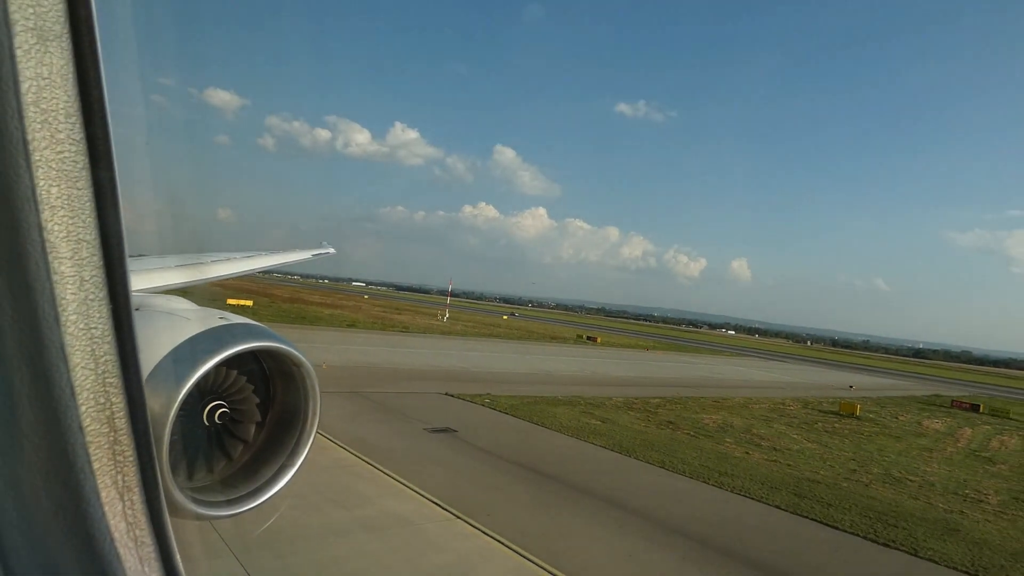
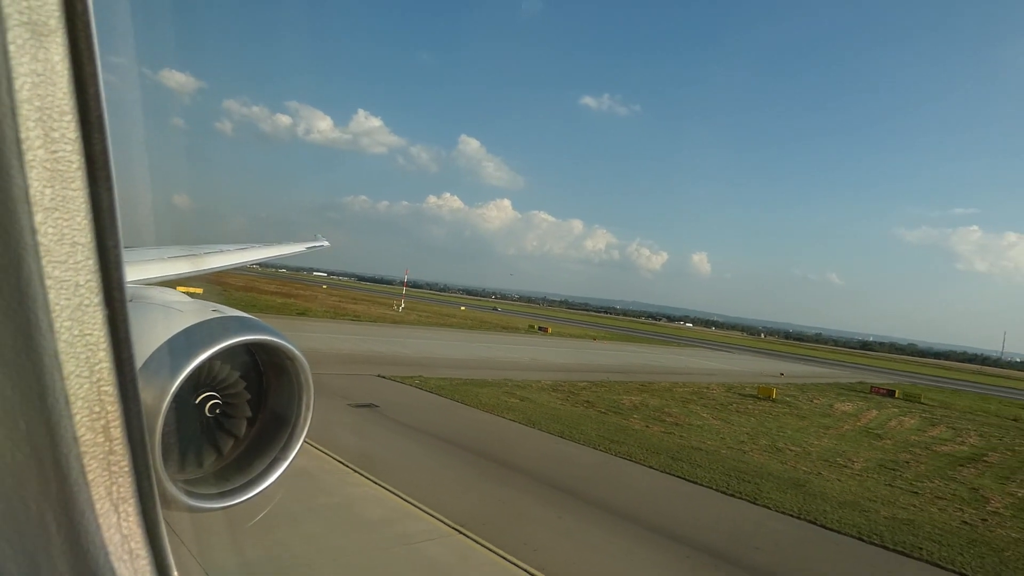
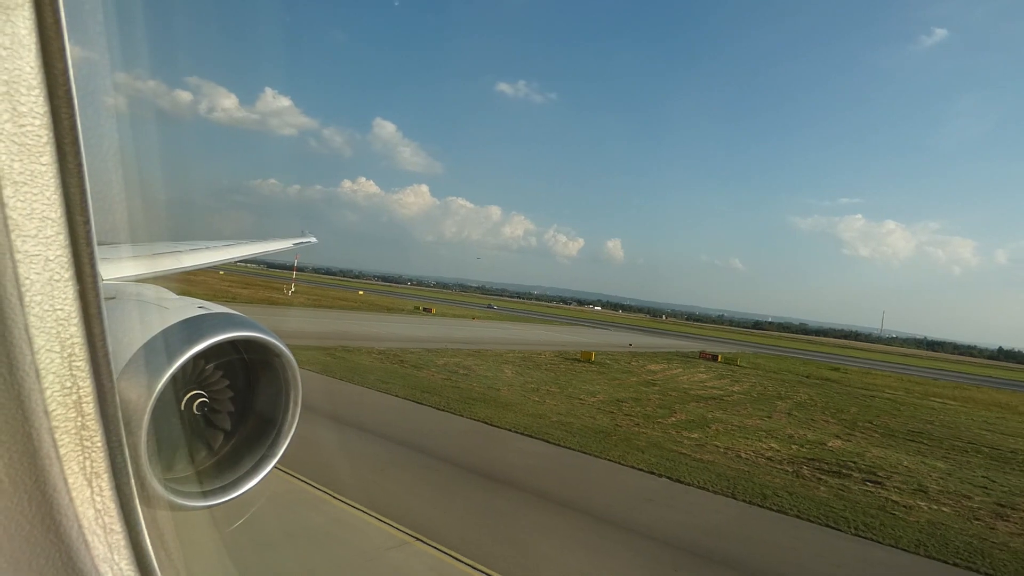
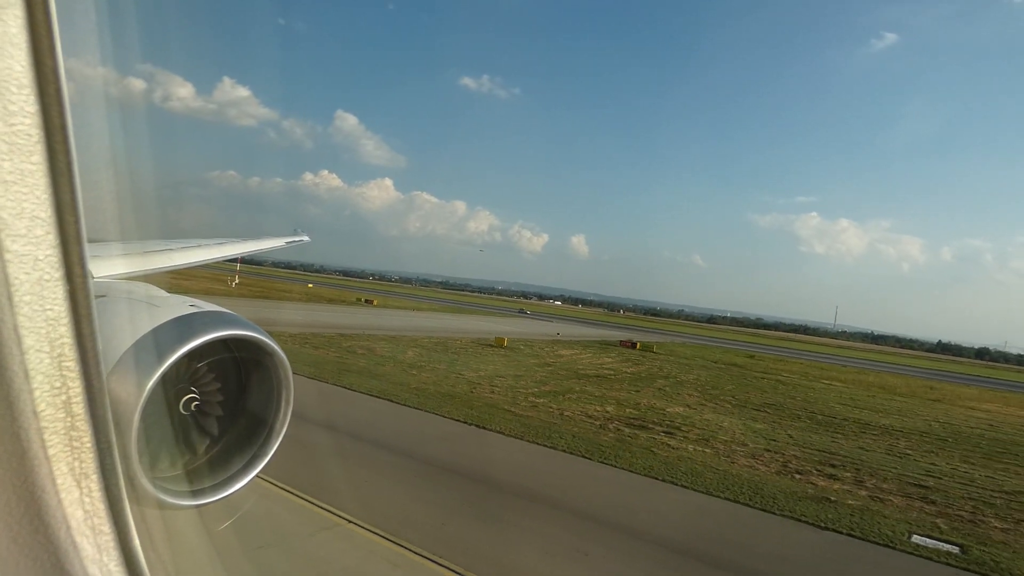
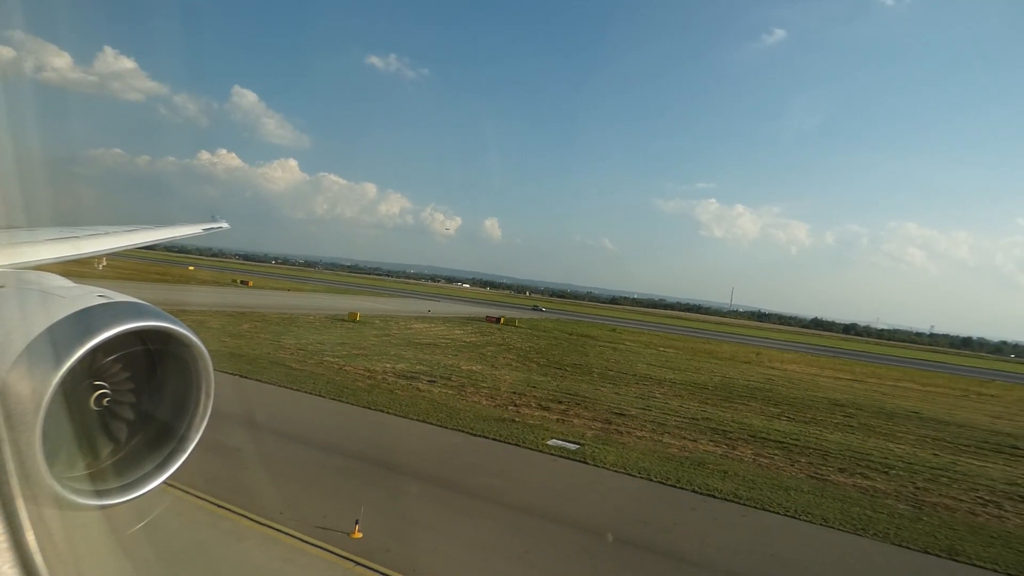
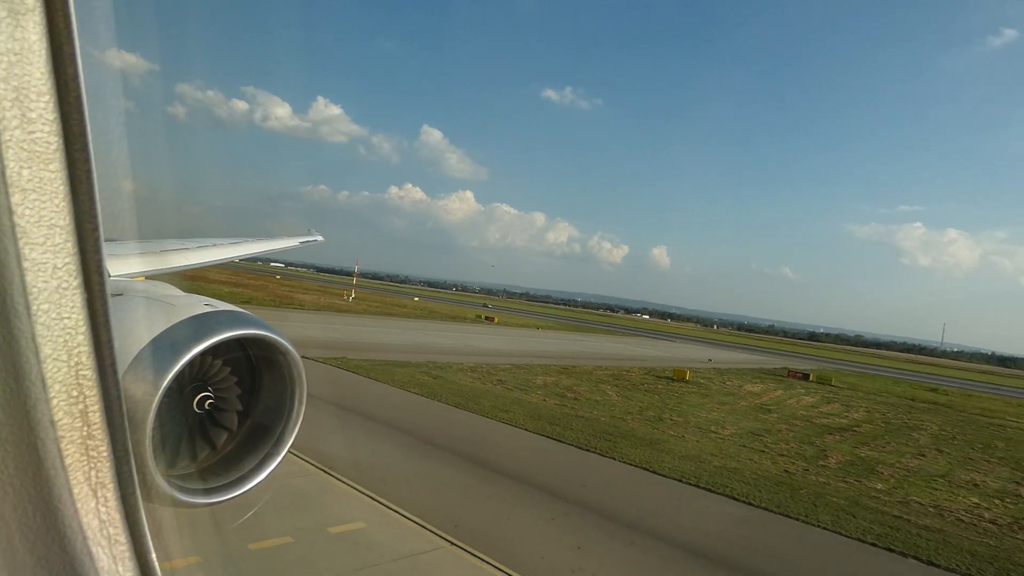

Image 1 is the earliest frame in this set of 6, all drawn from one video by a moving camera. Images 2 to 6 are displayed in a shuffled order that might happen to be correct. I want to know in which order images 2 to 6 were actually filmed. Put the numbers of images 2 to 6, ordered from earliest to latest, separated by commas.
2, 6, 3, 4, 5
